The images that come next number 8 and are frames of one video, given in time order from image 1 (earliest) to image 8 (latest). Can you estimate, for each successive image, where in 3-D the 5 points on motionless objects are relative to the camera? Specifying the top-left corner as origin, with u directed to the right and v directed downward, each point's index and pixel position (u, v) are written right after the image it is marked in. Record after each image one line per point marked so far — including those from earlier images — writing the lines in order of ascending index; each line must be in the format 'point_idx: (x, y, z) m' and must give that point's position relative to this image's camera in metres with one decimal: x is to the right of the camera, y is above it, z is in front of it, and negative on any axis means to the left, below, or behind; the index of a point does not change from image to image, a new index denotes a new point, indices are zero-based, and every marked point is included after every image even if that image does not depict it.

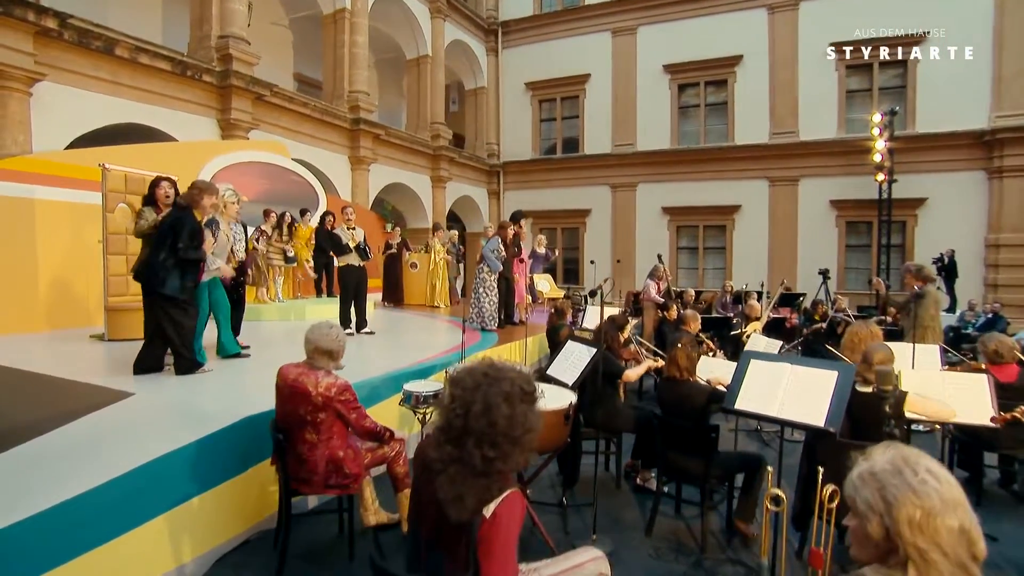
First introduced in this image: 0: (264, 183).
0: (-3.5, +1.5, +10.7) m
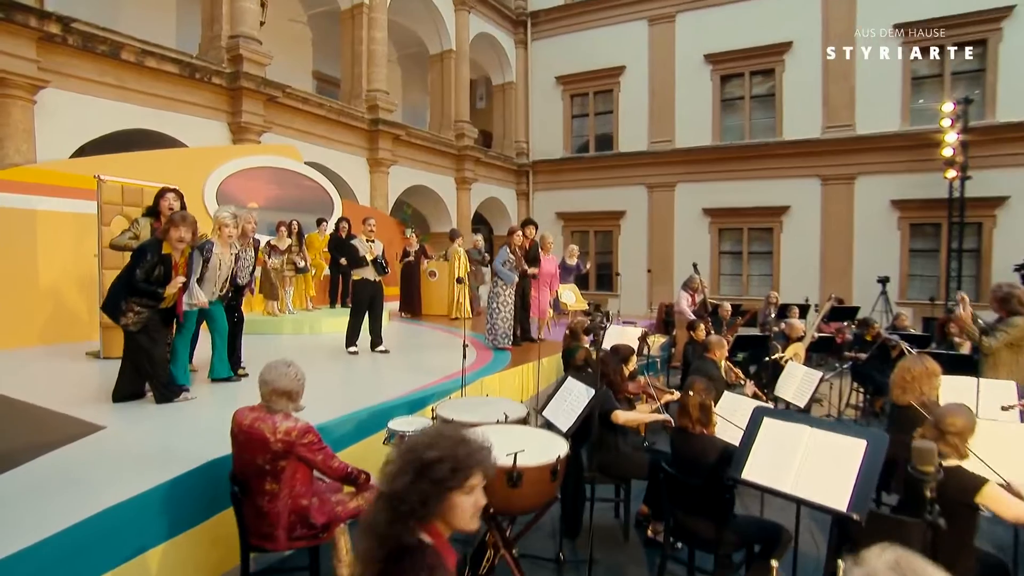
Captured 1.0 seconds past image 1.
0: (-3.2, +1.3, +10.3) m
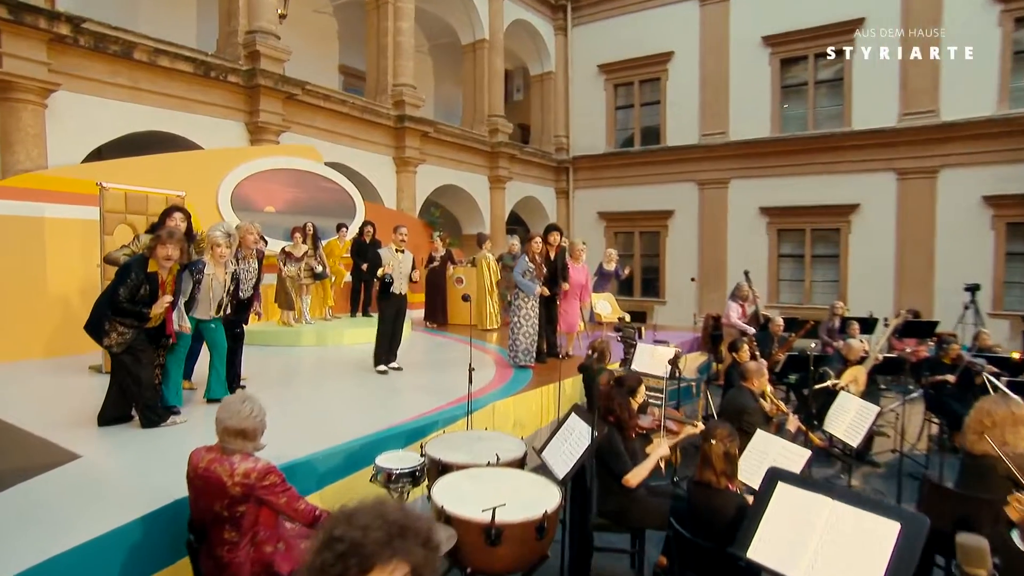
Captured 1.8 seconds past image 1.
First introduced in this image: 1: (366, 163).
0: (-2.8, +1.2, +9.8) m
1: (-2.2, +1.9, +11.2) m
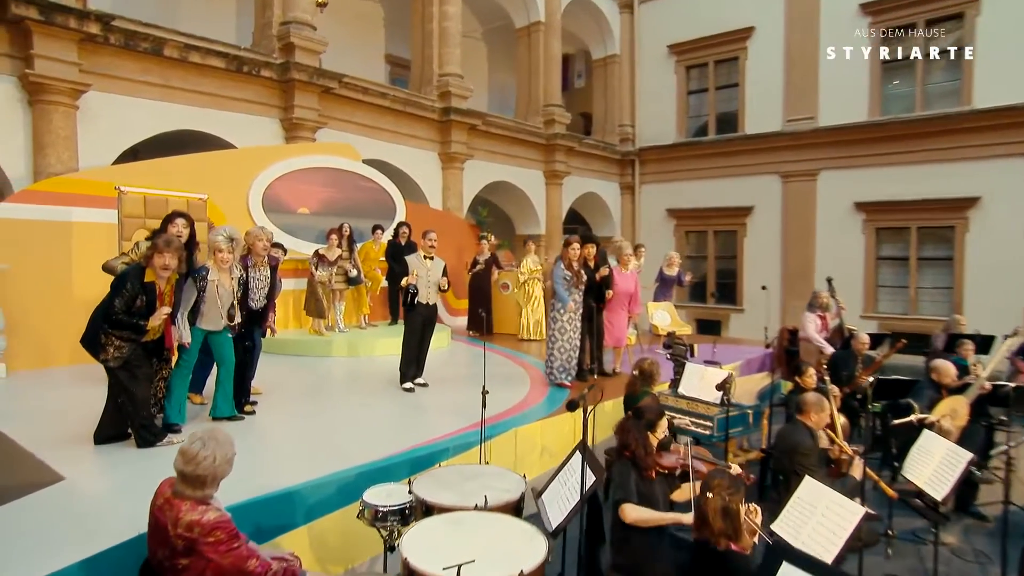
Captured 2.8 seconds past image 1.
0: (-2.2, +1.2, +9.3) m
1: (-1.5, +1.8, +10.6) m
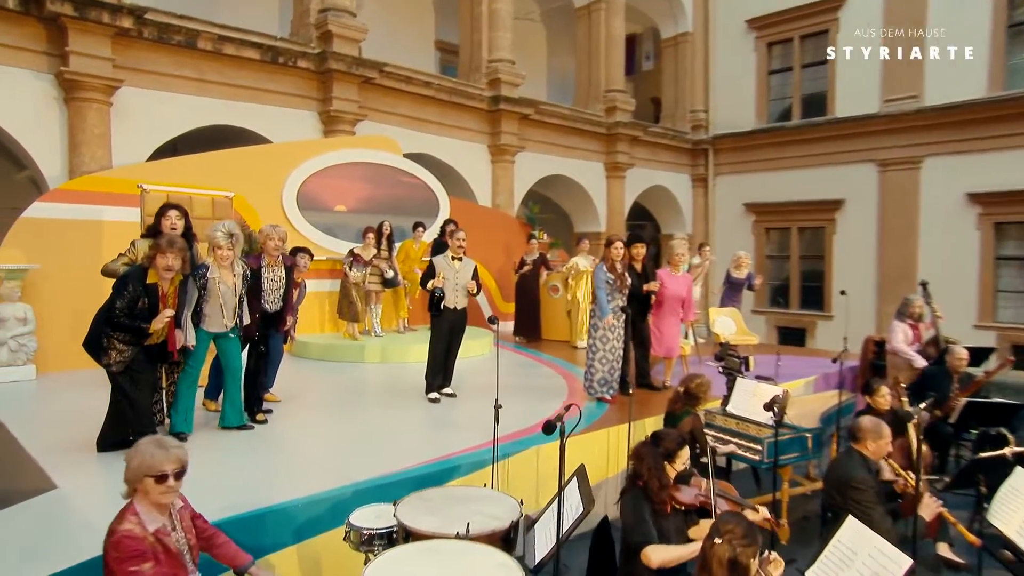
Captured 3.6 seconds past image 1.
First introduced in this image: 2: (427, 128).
0: (-1.7, +1.2, +8.8) m
1: (-0.7, +1.8, +9.9) m
2: (-1.1, +2.0, +9.7) m
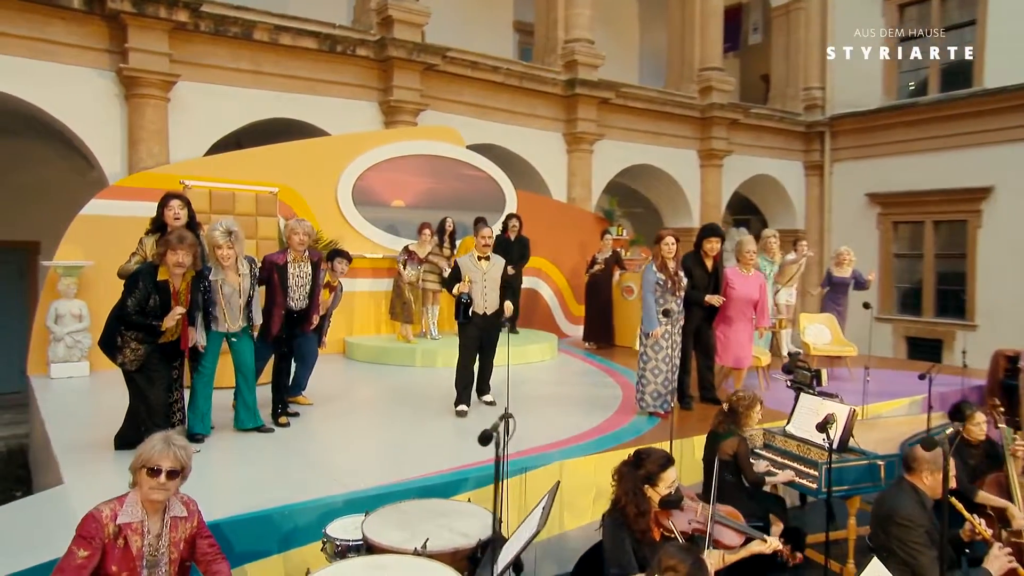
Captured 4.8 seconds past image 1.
0: (-0.9, +1.2, +8.3) m
1: (+0.3, +1.8, +9.2) m
2: (-0.2, +2.0, +9.0) m
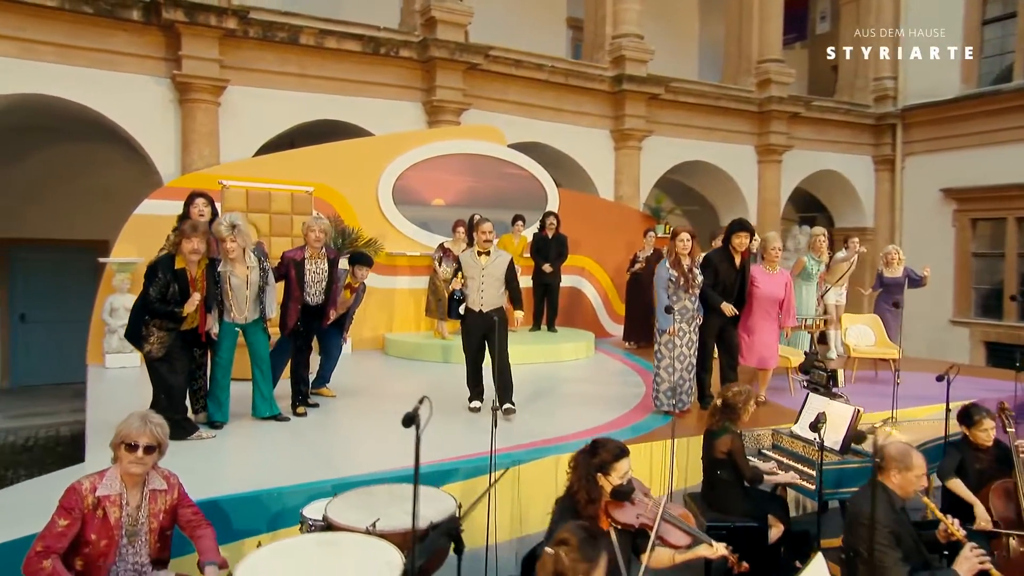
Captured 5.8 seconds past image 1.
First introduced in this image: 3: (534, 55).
0: (-0.5, +1.2, +8.3) m
1: (+0.8, +1.8, +9.1) m
2: (+0.4, +2.0, +9.0) m
3: (+0.3, +2.7, +8.6) m
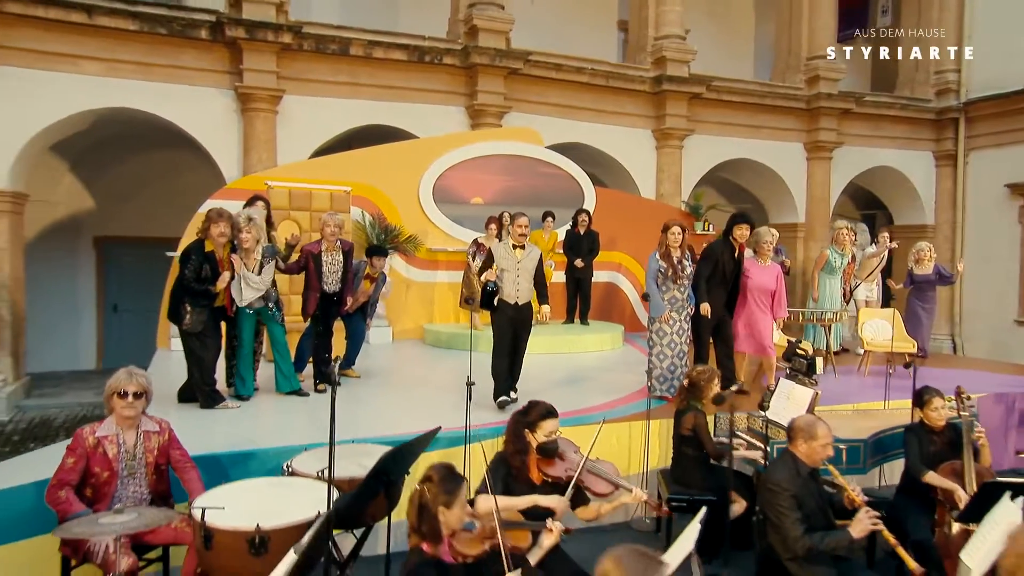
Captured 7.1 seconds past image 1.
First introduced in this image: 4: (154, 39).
0: (0.0, +1.2, +8.6) m
1: (+1.4, +1.8, +9.3) m
2: (+0.9, +2.1, +9.2) m
3: (+0.8, +2.7, +8.9) m
4: (-3.7, +2.6, +7.9) m
